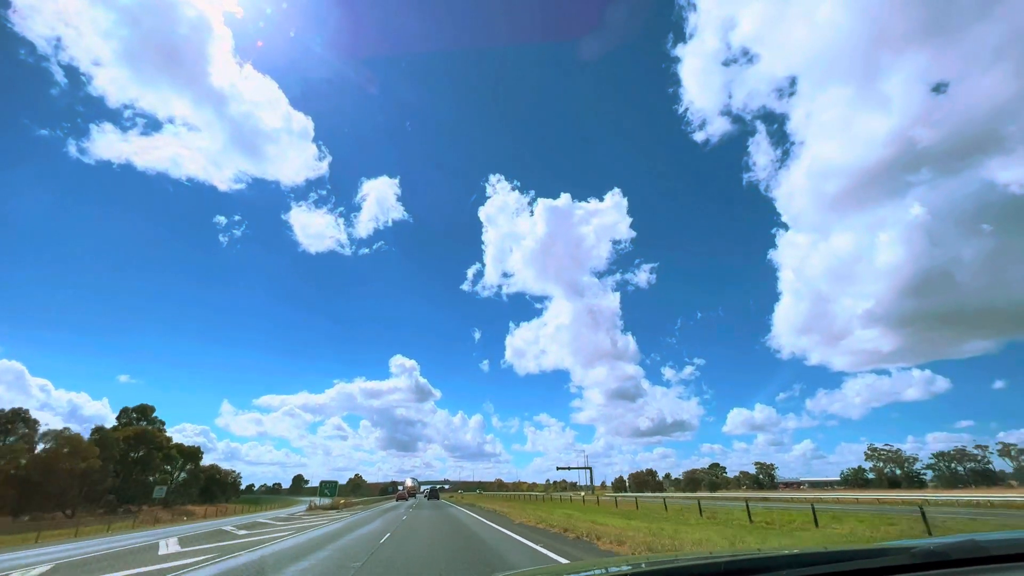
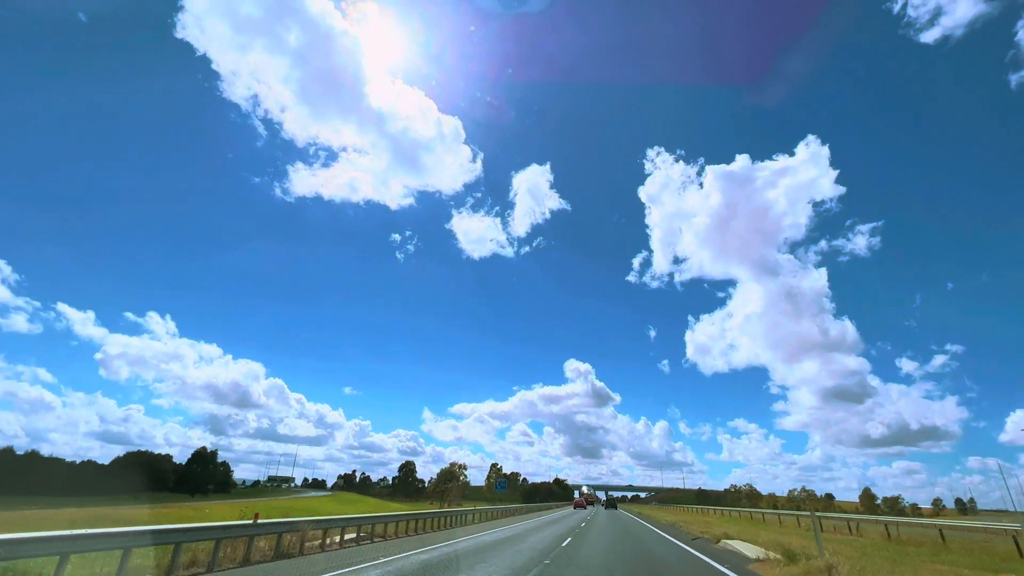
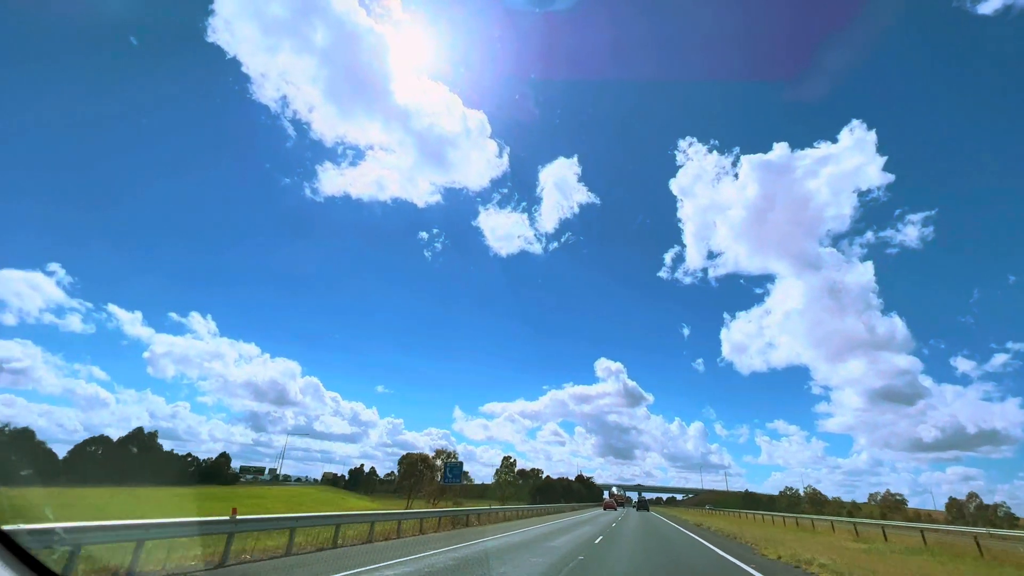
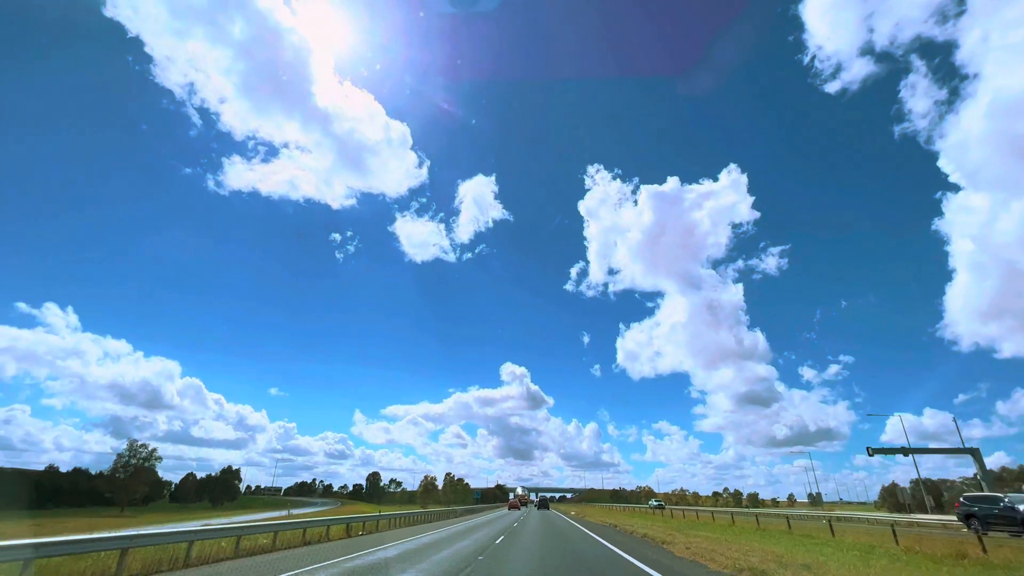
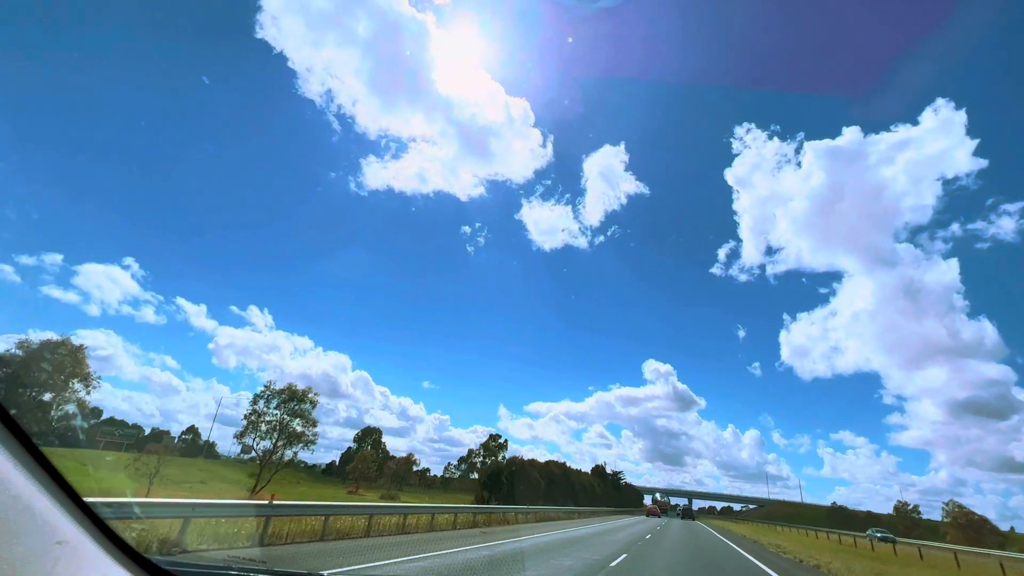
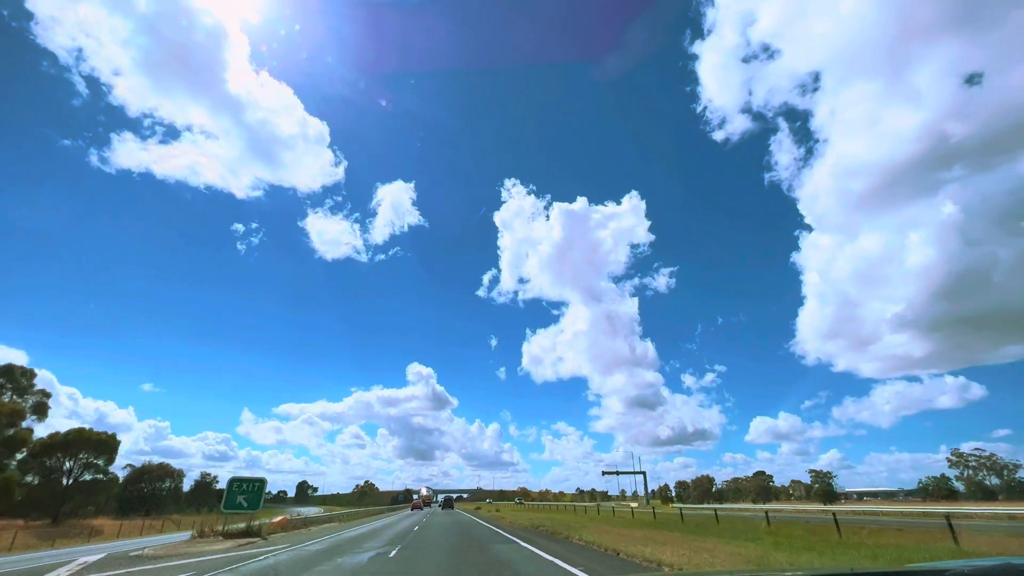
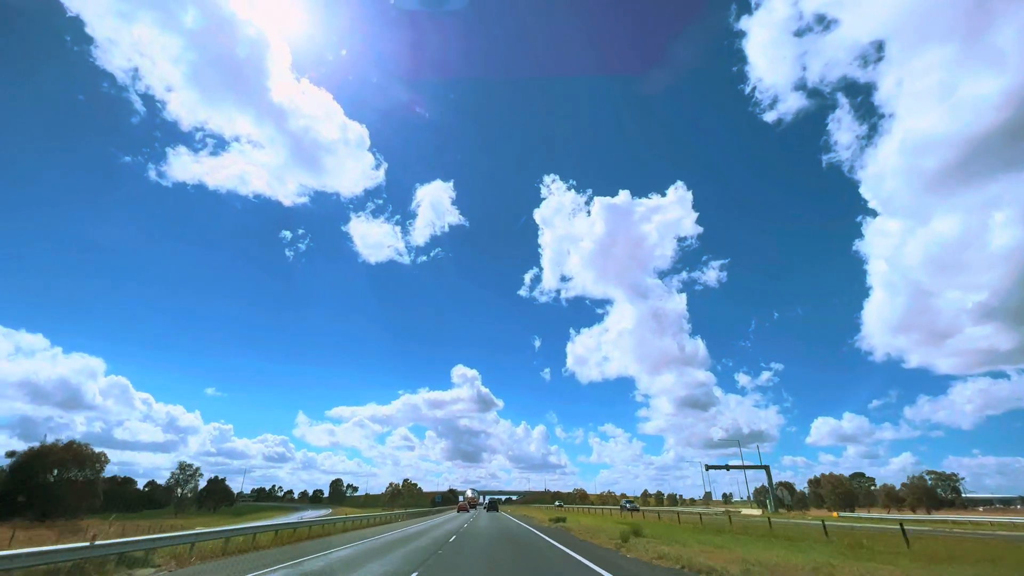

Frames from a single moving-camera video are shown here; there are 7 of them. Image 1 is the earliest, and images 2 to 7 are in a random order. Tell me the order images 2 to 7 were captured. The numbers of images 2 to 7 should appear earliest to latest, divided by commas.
6, 7, 4, 2, 3, 5
